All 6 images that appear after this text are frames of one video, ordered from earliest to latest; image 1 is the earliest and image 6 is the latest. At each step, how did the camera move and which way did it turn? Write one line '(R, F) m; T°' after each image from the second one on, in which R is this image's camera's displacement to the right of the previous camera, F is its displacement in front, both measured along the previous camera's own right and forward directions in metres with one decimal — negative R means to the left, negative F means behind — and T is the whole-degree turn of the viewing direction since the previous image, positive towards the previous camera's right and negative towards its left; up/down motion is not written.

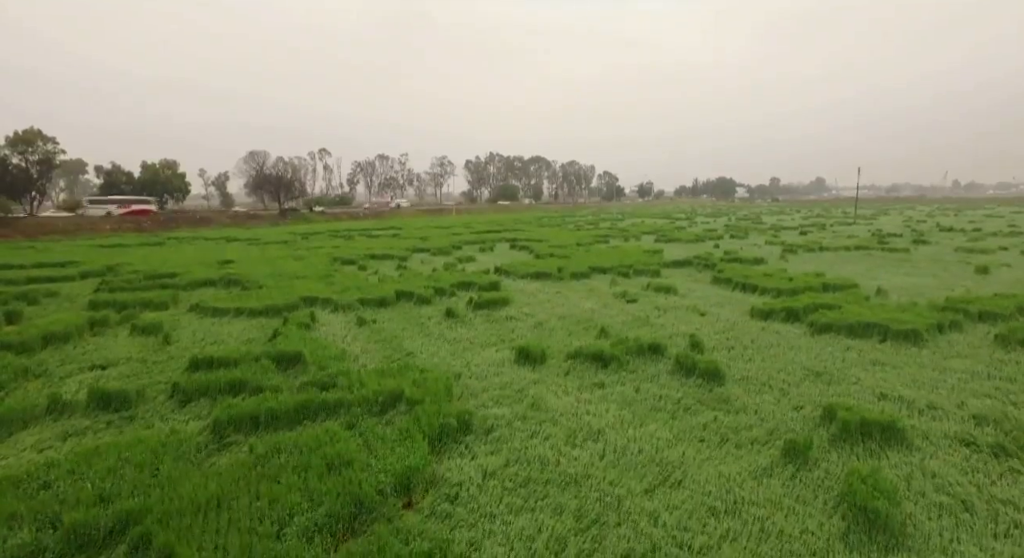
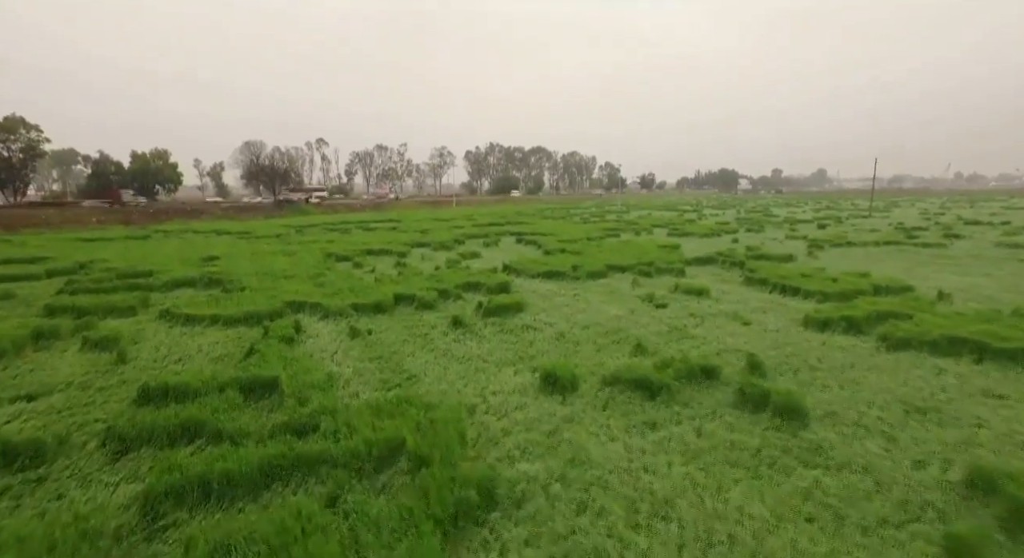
(-0.3, +1.5) m; 0°
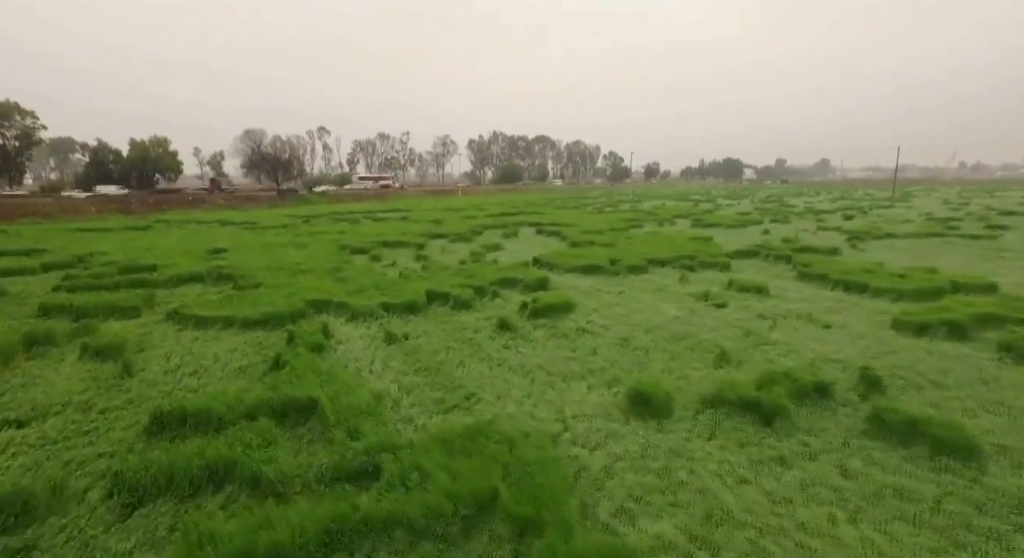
(-0.9, +1.1) m; 0°
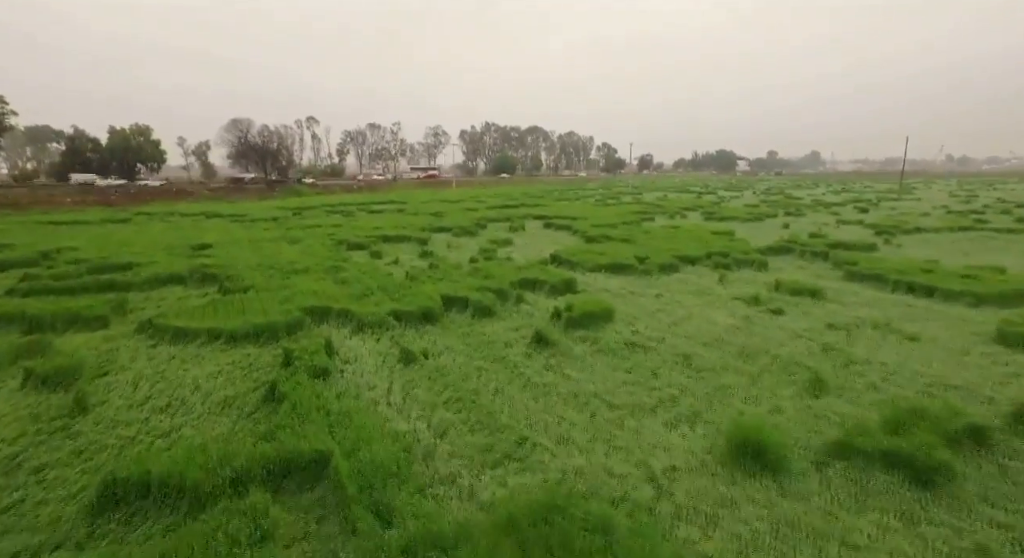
(-0.7, +1.4) m; +1°
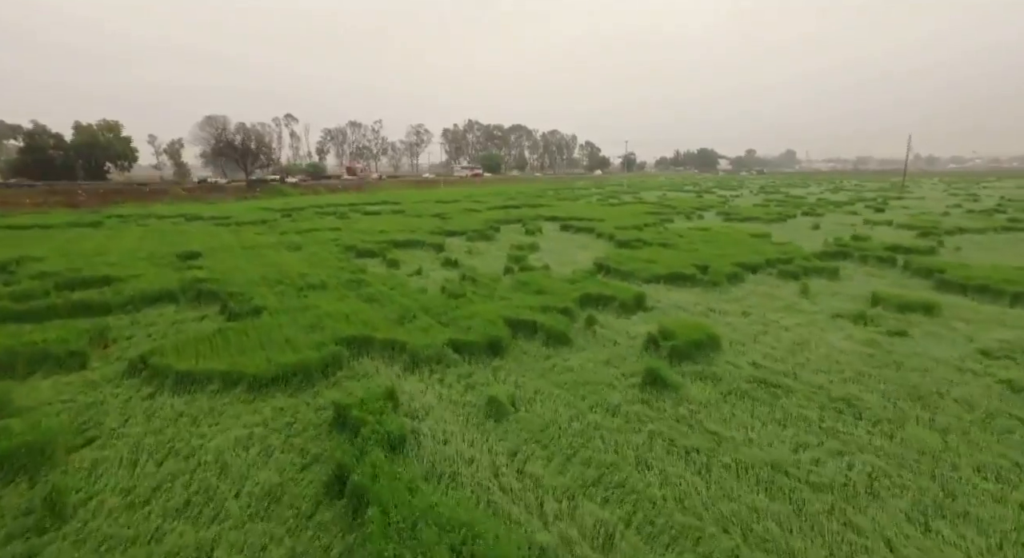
(-1.5, +1.7) m; +2°
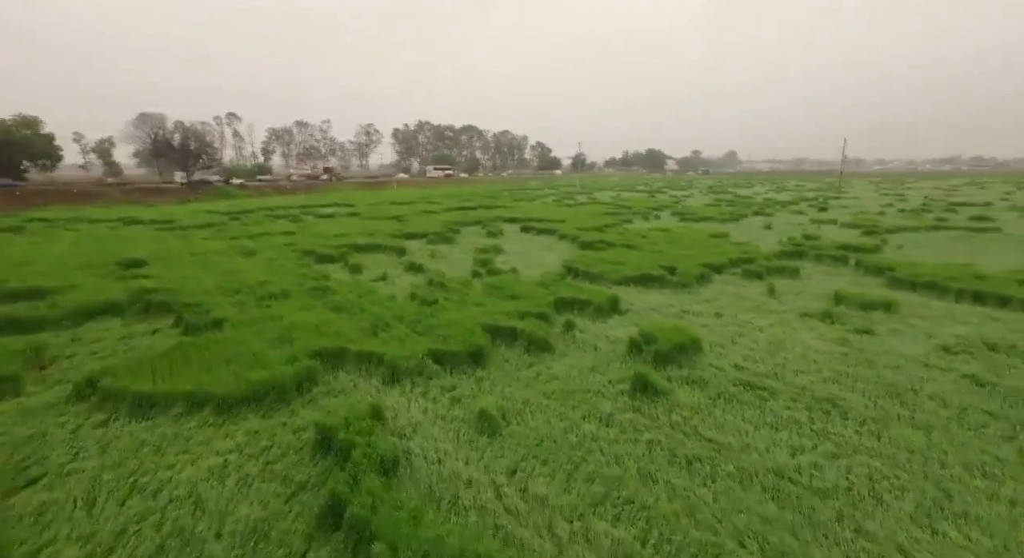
(-0.4, +0.2) m; +5°
